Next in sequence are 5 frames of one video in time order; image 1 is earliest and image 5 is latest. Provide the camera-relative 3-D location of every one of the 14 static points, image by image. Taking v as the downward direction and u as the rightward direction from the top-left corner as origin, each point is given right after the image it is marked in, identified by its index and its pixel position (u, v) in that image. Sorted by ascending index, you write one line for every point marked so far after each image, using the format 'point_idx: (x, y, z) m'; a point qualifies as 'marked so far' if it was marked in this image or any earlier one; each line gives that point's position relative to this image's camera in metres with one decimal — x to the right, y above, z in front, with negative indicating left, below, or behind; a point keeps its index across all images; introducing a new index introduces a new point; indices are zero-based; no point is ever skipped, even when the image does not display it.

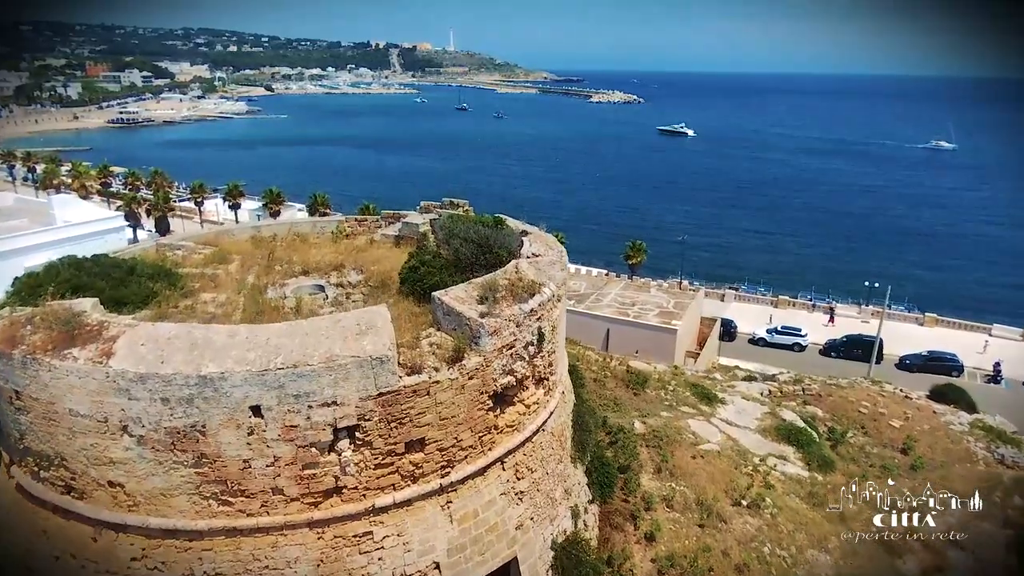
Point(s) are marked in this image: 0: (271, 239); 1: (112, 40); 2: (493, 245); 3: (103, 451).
0: (-5.6, +1.1, +16.4) m
1: (-10.8, +7.0, +20.0) m
2: (-0.3, +0.8, +12.5) m
3: (-4.8, -1.9, +8.3) m
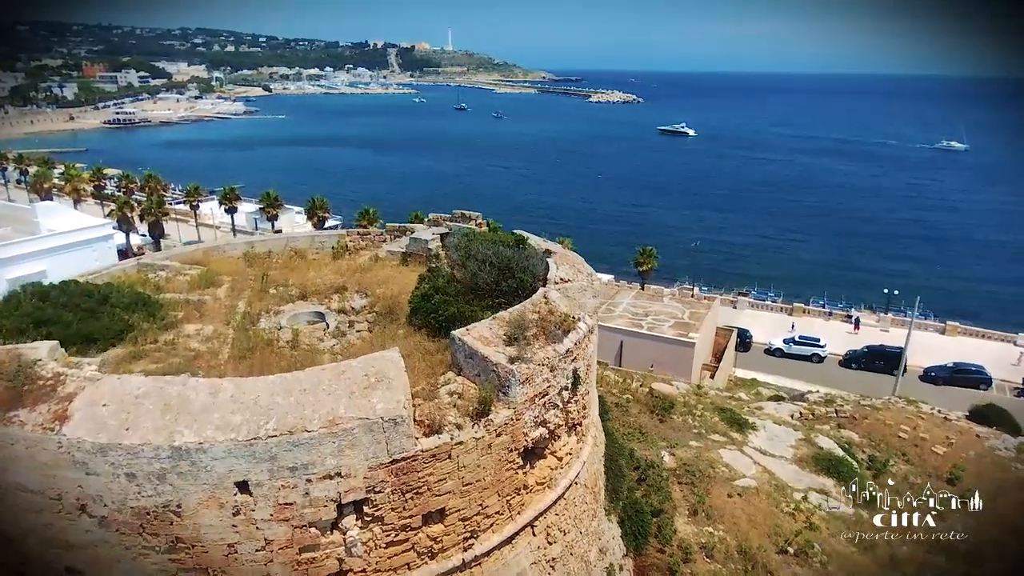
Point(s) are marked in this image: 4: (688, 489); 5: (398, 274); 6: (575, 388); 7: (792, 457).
0: (-5.2, +0.6, +15.0) m
1: (-10.5, +6.6, +18.5) m
2: (+0.1, +0.3, +11.1) m
3: (-4.4, -2.4, +6.8) m
4: (+3.6, -4.1, +14.4) m
5: (-2.2, +0.3, +13.7) m
6: (+0.8, -1.3, +9.2) m
7: (+6.6, -3.9, +16.9) m
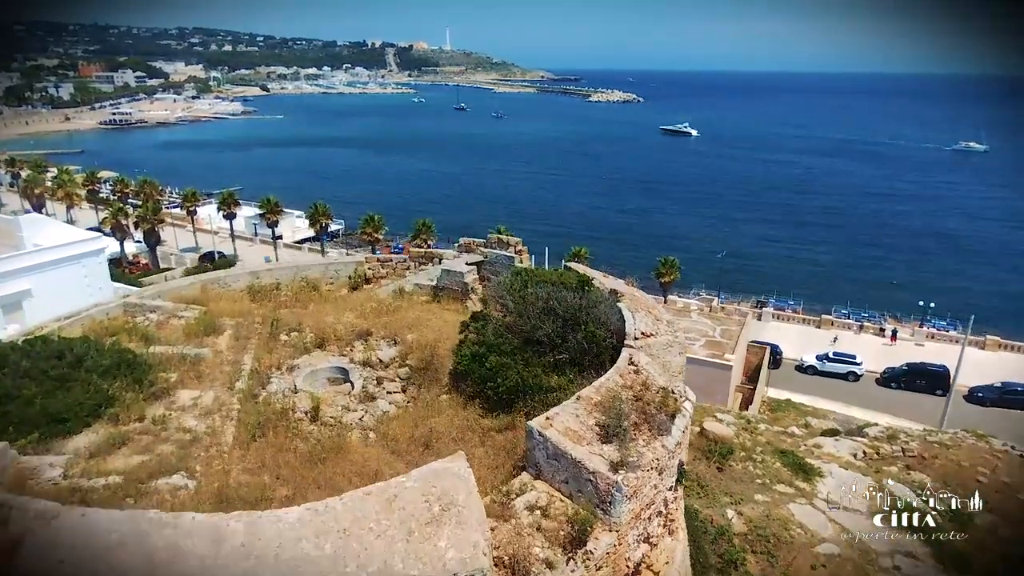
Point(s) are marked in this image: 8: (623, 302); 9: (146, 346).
0: (-4.4, -0.1, +12.9) m
1: (-9.6, +5.8, +16.5) m
2: (+0.9, -0.4, +9.0) m
3: (-3.6, -3.1, +4.8) m
4: (+4.5, -4.8, +12.4) m
5: (-1.3, -0.4, +11.7) m
6: (+1.7, -2.0, +7.2) m
7: (+7.5, -4.6, +14.9) m
8: (+1.5, -0.2, +9.7) m
9: (-5.1, -0.8, +9.8) m
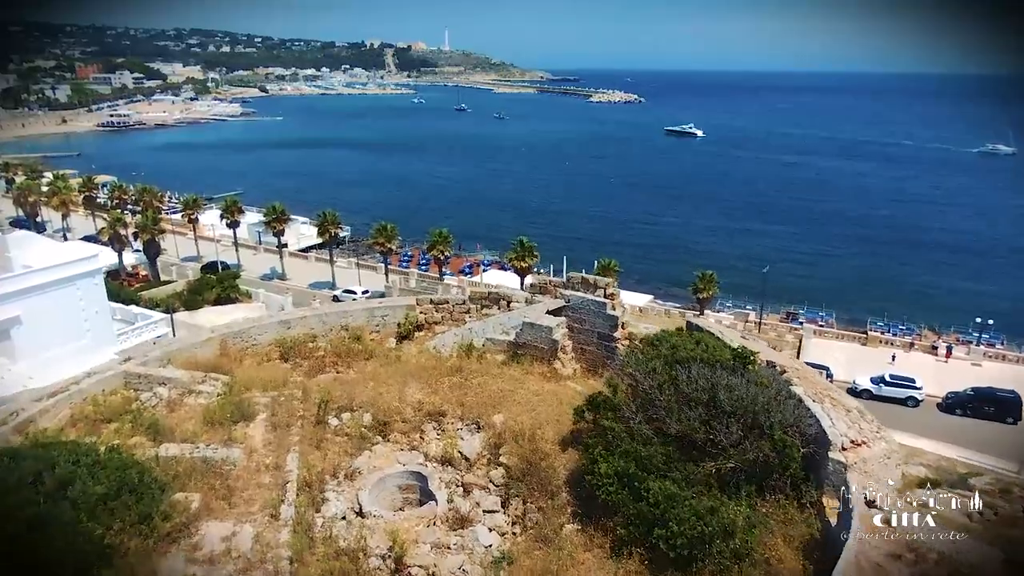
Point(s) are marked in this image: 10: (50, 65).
0: (-3.0, -0.9, +10.4) m
1: (-8.3, +5.0, +14.0) m
2: (+2.3, -1.2, +6.6) m
3: (-2.1, -3.9, +2.3) m
4: (+5.9, -5.6, +9.9) m
5: (+0.1, -1.2, +9.2) m
6: (+3.1, -2.8, +4.7) m
7: (+8.9, -5.4, +12.5) m
8: (+2.9, -1.0, +7.2) m
9: (-3.7, -1.6, +7.3) m
10: (-9.2, +4.3, +13.4) m
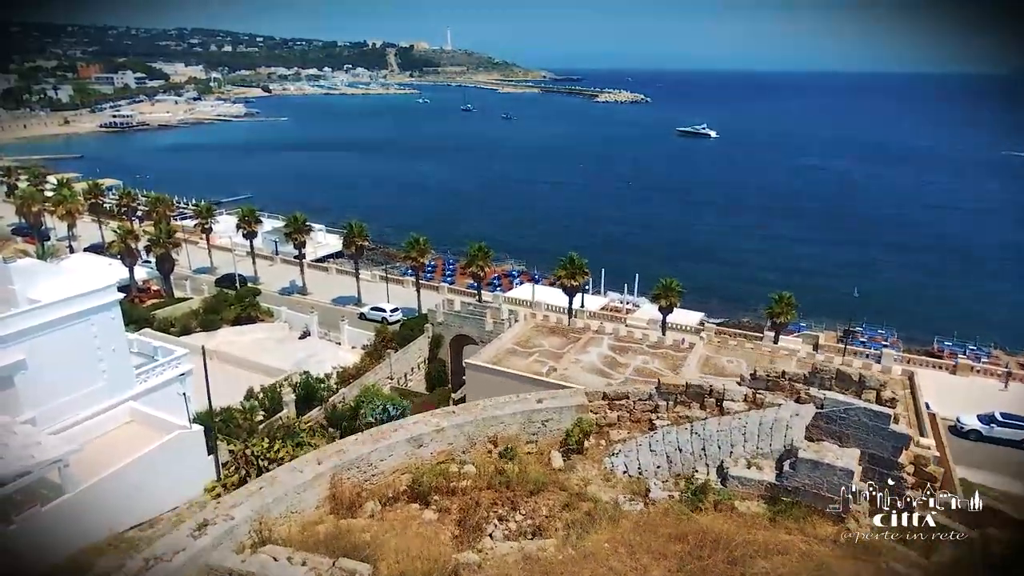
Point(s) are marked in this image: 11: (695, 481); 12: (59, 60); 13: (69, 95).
0: (-0.5, -2.0, +7.1) m
1: (-5.8, +3.9, +10.6) m
2: (+4.8, -2.3, +3.2) m
3: (+0.4, -5.0, -1.1) m
4: (+8.4, -6.7, +6.5) m
5: (+2.6, -2.3, +5.8) m
6: (+5.6, -3.9, +1.3) m
7: (+11.4, -6.5, +9.1) m
8: (+5.4, -2.1, +3.8) m
9: (-1.2, -2.7, +3.9) m
10: (-6.6, +3.2, +10.0) m
11: (+1.9, -1.9, +7.2) m
12: (-6.6, +3.3, +10.1) m
13: (-10.7, +4.4, +16.8) m
